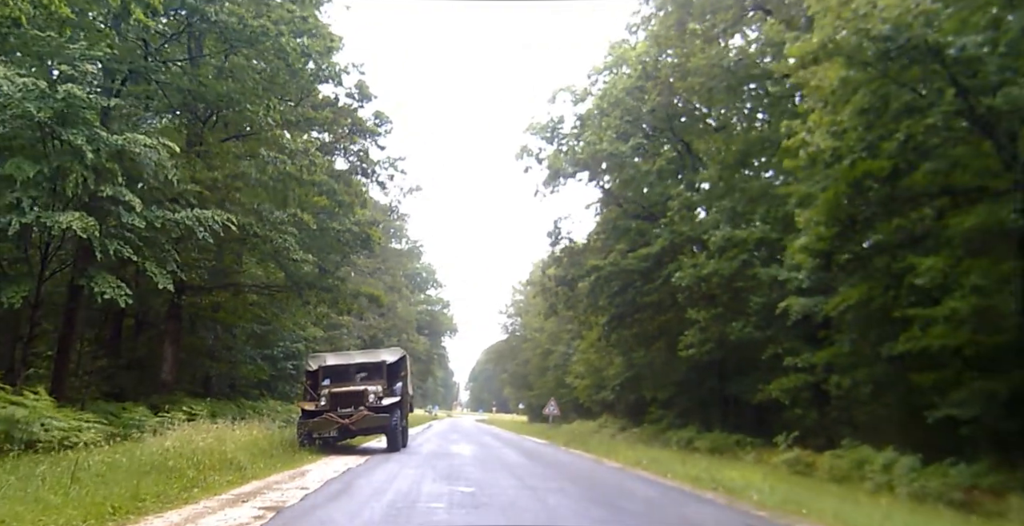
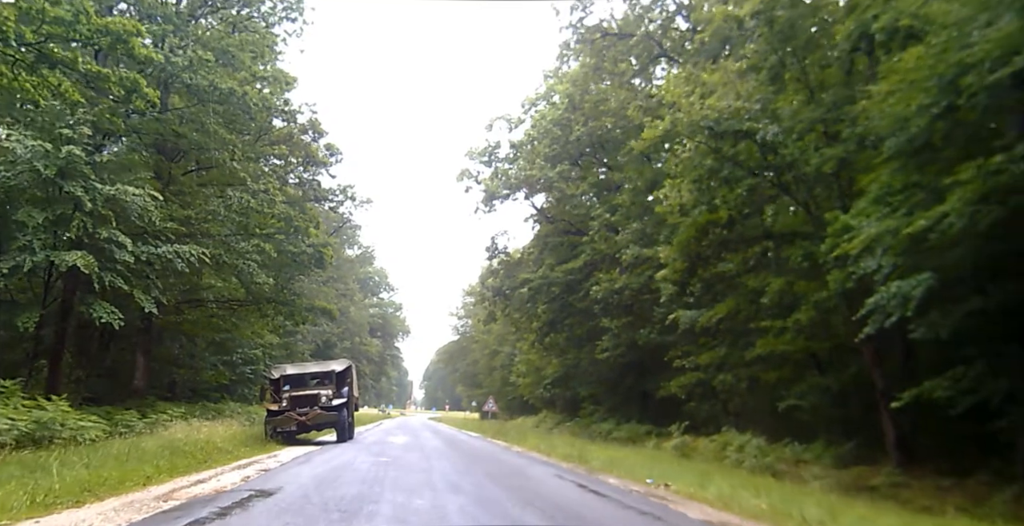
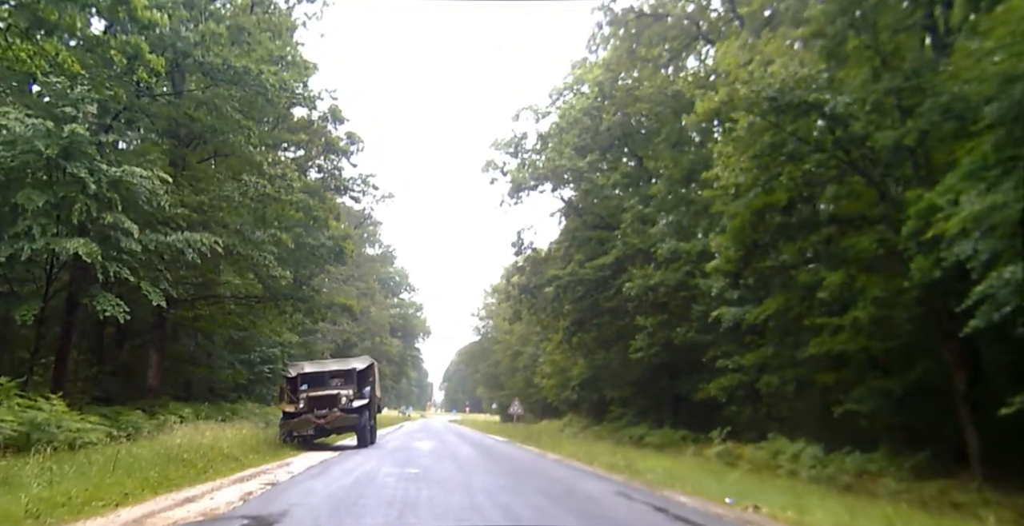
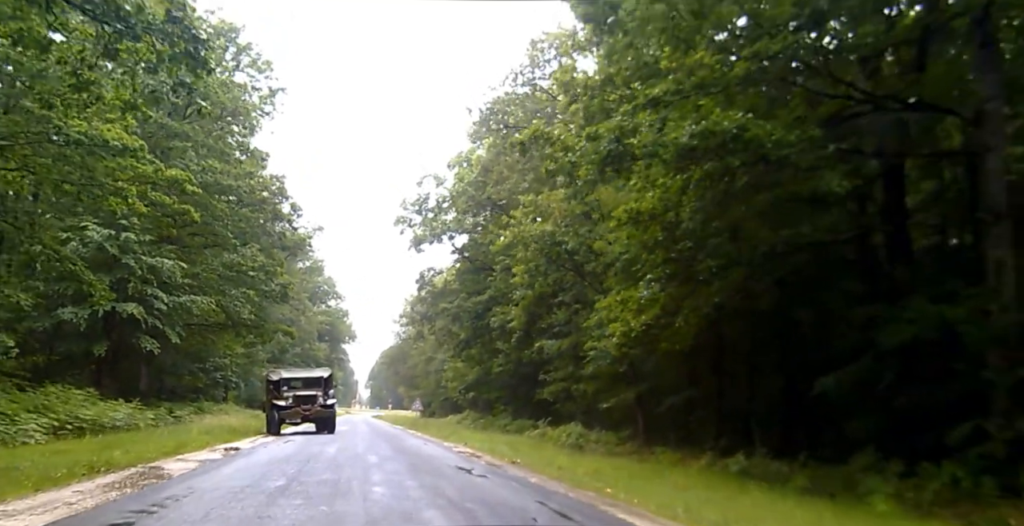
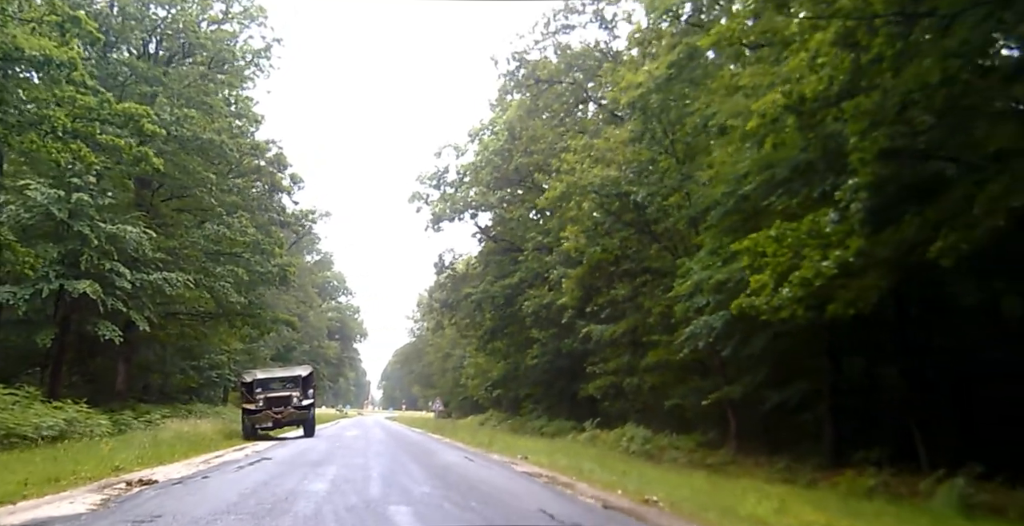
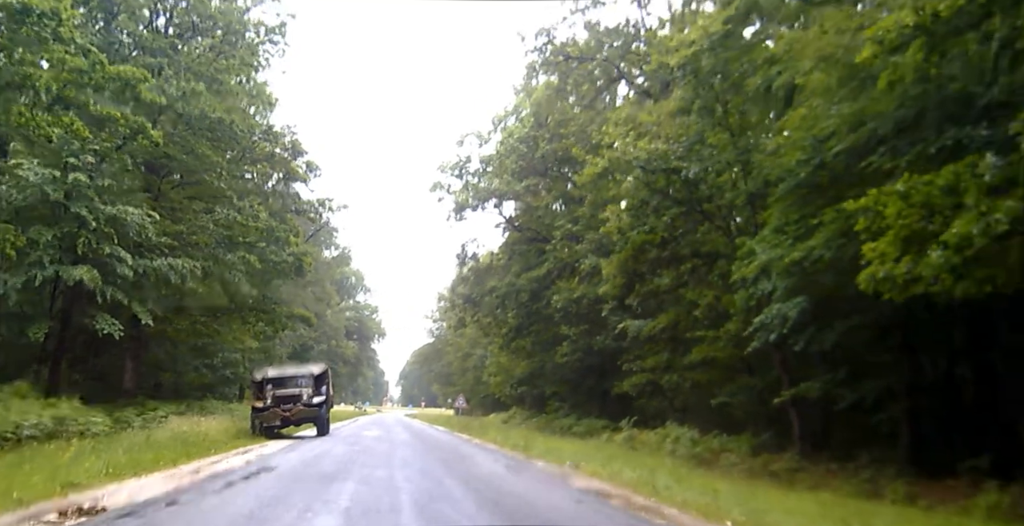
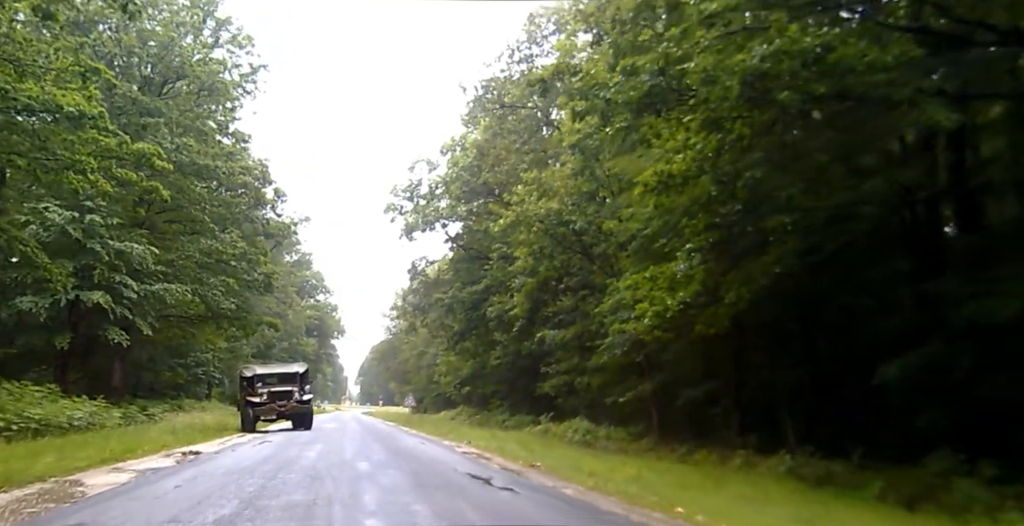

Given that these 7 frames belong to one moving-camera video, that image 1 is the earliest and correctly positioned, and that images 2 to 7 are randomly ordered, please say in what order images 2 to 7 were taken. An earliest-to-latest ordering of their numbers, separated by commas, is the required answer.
3, 2, 6, 5, 7, 4
